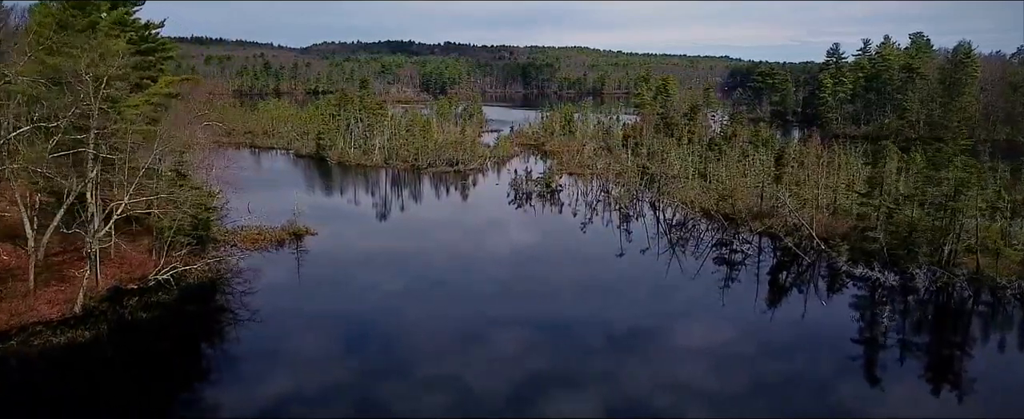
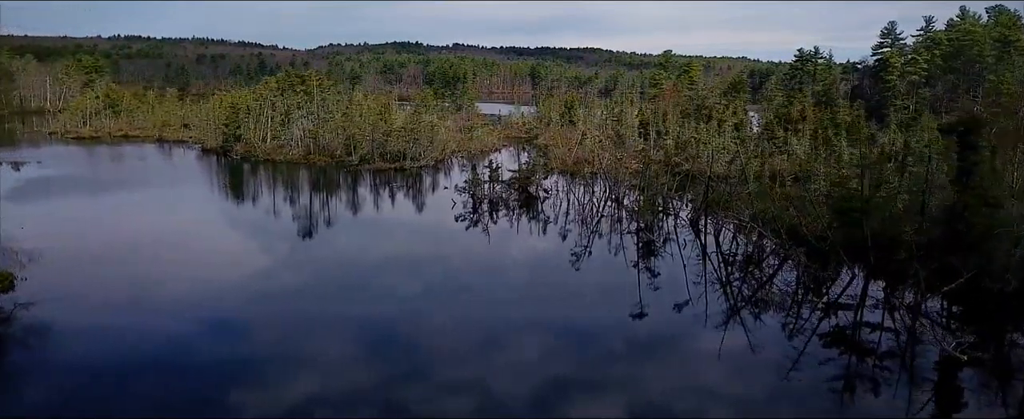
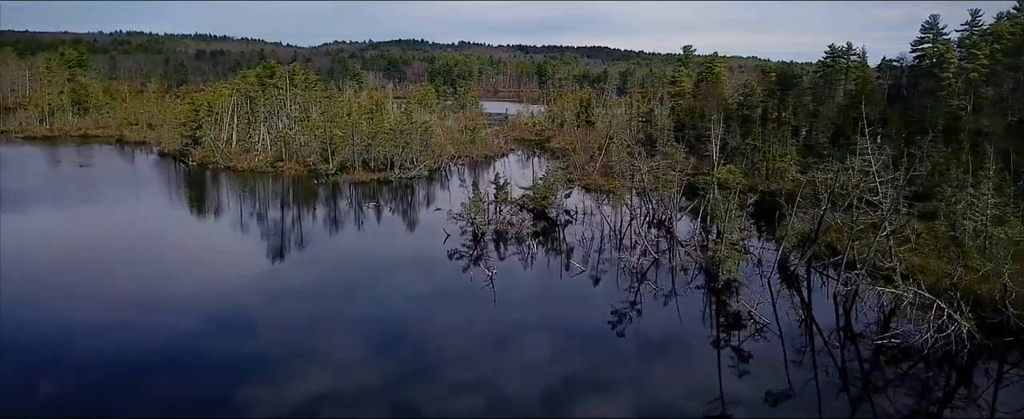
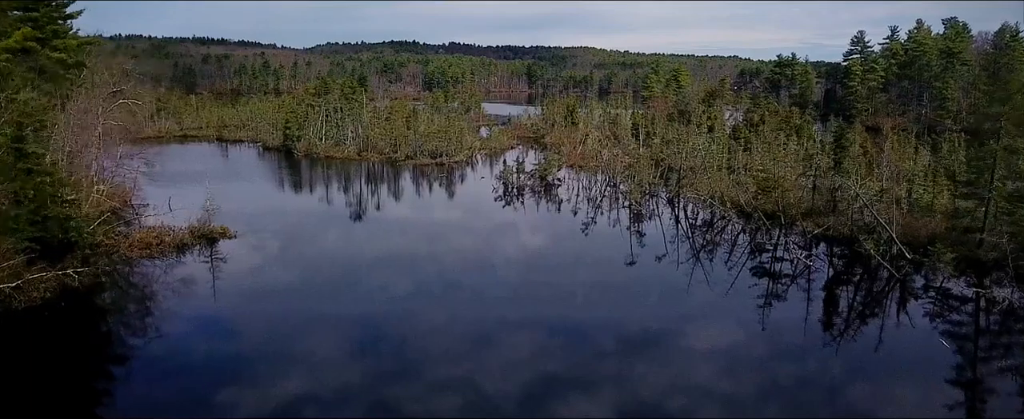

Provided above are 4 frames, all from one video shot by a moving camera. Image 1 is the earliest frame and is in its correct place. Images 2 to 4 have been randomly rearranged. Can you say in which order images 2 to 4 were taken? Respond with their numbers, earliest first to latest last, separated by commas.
4, 2, 3
